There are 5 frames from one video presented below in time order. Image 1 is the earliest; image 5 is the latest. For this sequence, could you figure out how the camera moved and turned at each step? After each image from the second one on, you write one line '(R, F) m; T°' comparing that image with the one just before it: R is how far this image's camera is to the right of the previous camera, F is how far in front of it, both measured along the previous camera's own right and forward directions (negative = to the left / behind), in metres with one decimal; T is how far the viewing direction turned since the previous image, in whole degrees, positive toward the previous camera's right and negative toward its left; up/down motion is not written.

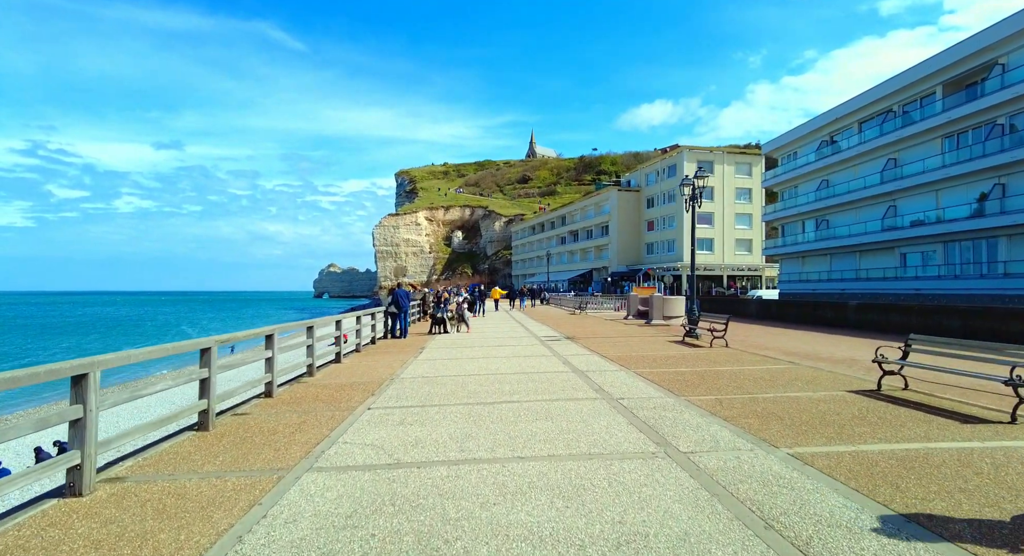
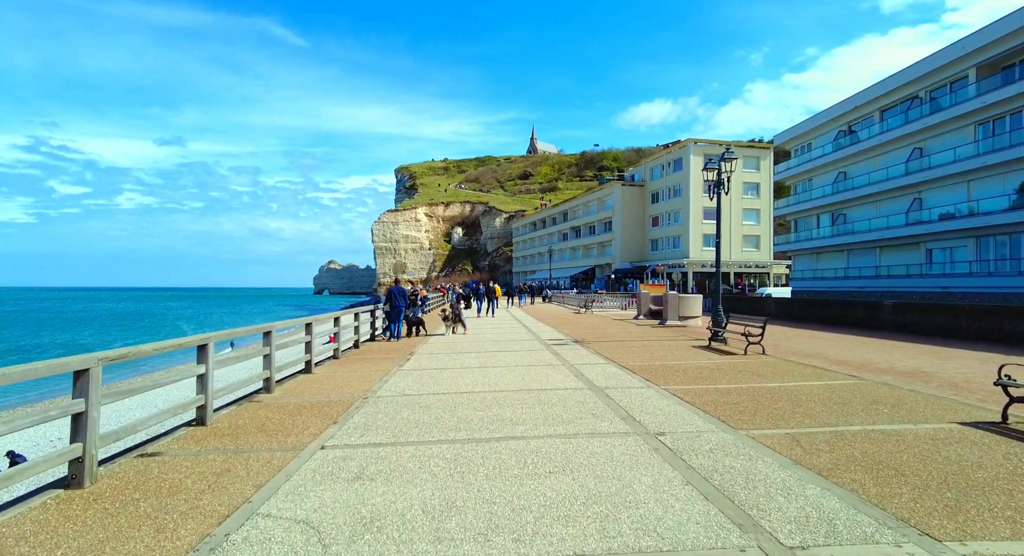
(0.0, +1.9) m; 0°
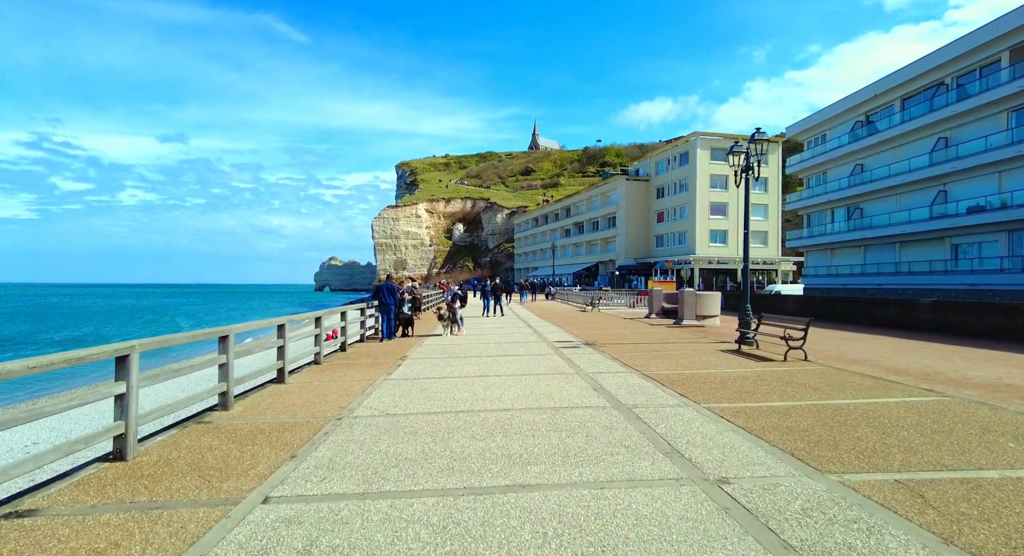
(-0.1, +1.5) m; 0°
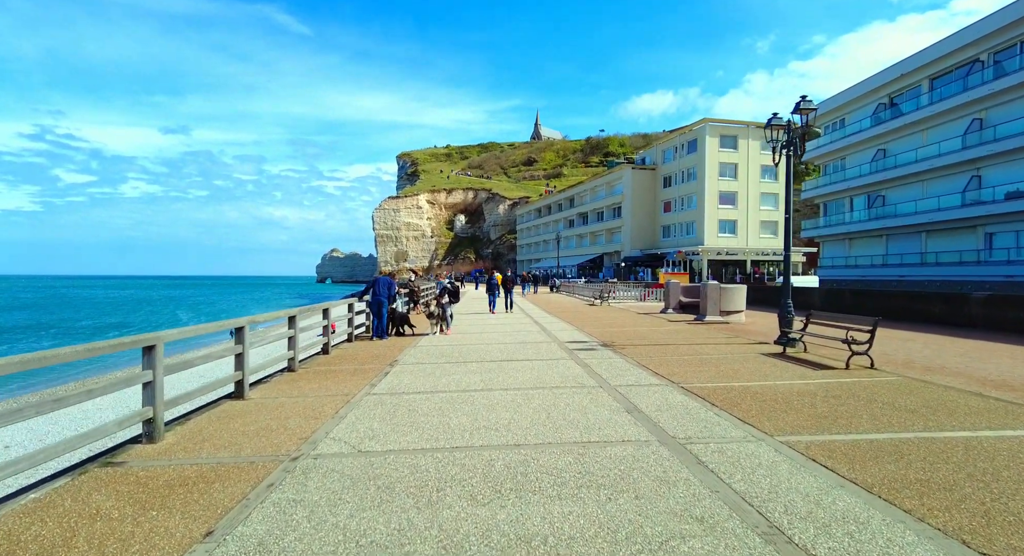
(-0.1, +1.7) m; 0°
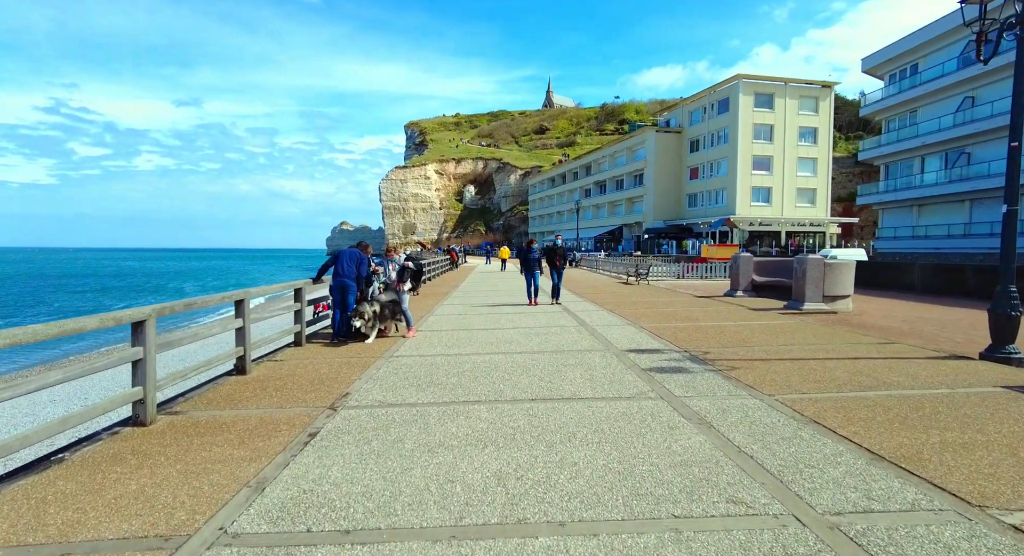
(-0.3, +4.6) m; -1°
